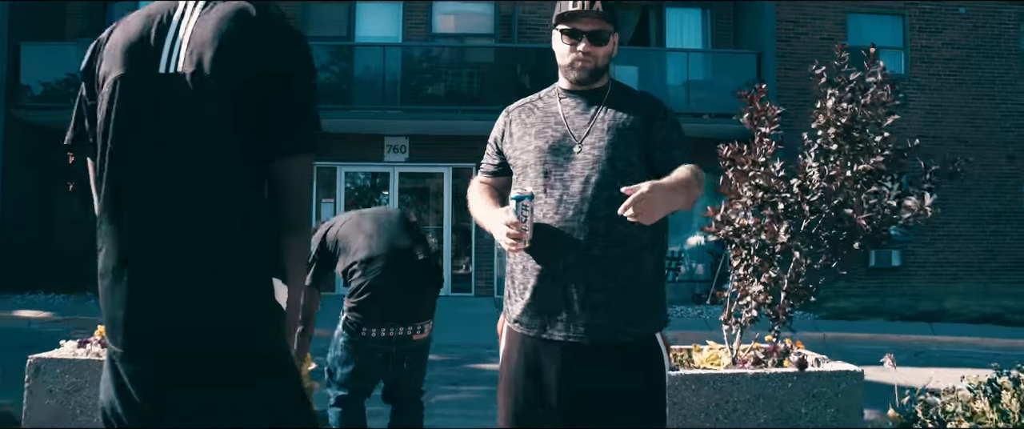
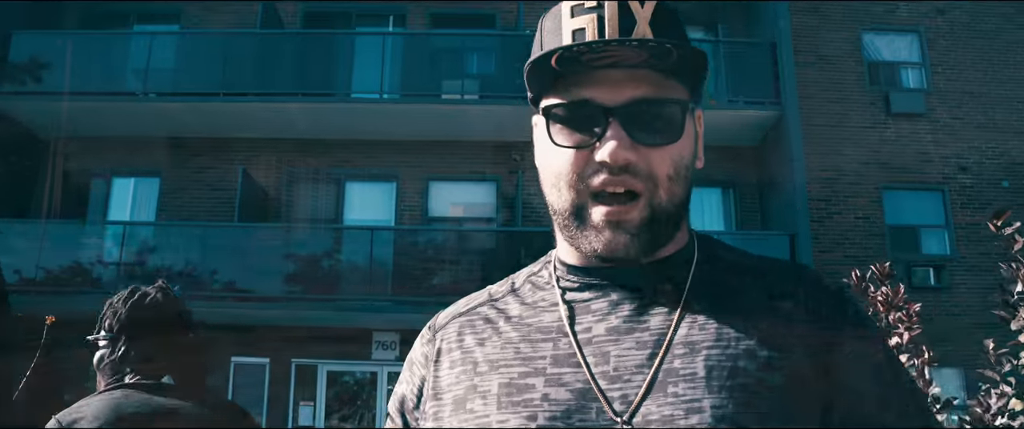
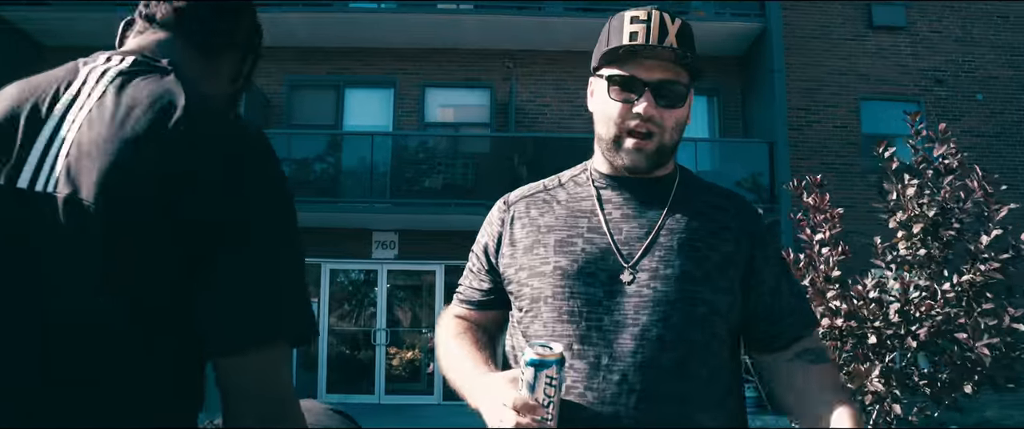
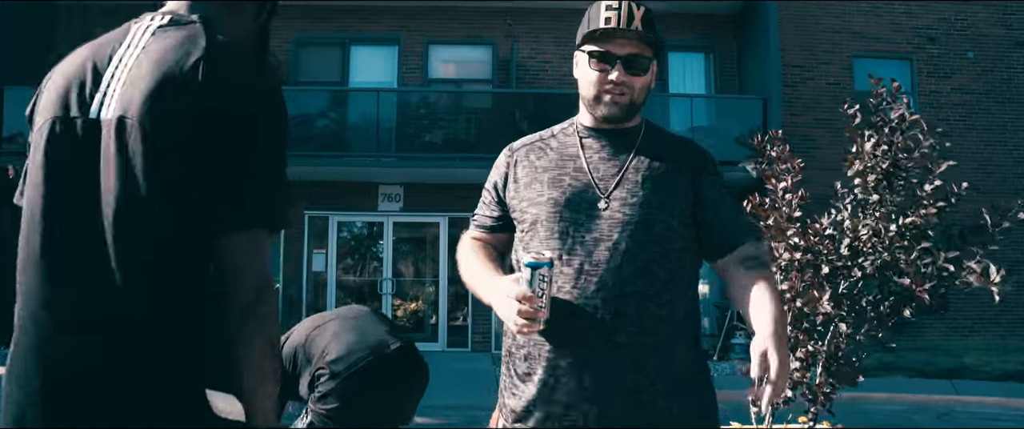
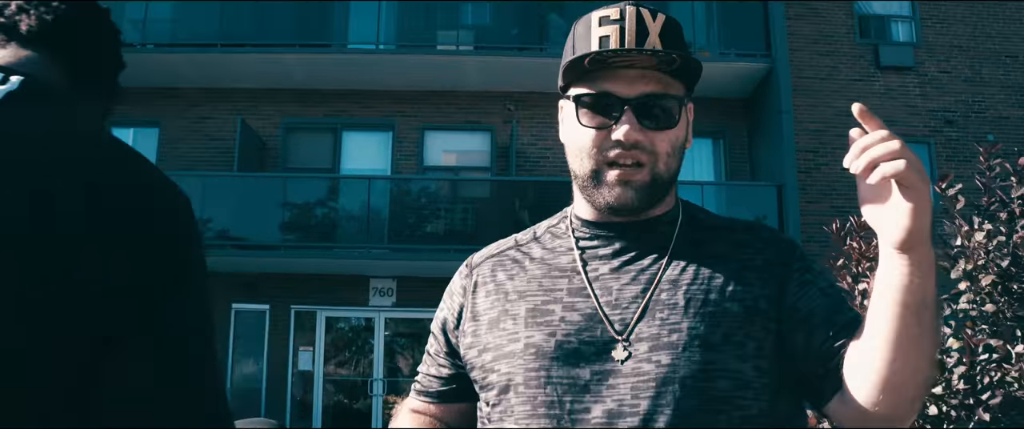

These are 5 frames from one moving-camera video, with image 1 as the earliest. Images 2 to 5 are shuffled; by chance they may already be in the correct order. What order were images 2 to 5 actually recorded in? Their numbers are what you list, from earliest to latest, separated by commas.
4, 3, 5, 2
